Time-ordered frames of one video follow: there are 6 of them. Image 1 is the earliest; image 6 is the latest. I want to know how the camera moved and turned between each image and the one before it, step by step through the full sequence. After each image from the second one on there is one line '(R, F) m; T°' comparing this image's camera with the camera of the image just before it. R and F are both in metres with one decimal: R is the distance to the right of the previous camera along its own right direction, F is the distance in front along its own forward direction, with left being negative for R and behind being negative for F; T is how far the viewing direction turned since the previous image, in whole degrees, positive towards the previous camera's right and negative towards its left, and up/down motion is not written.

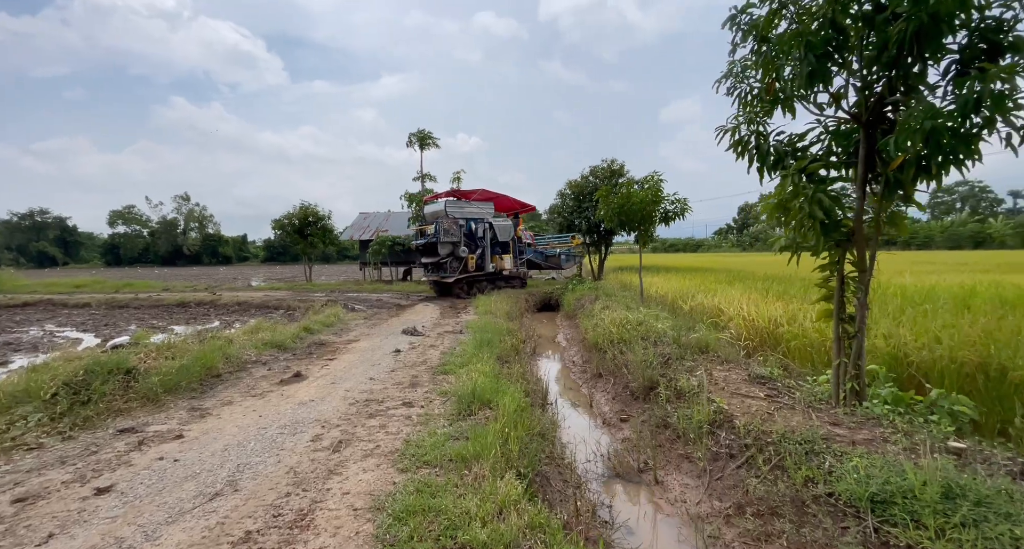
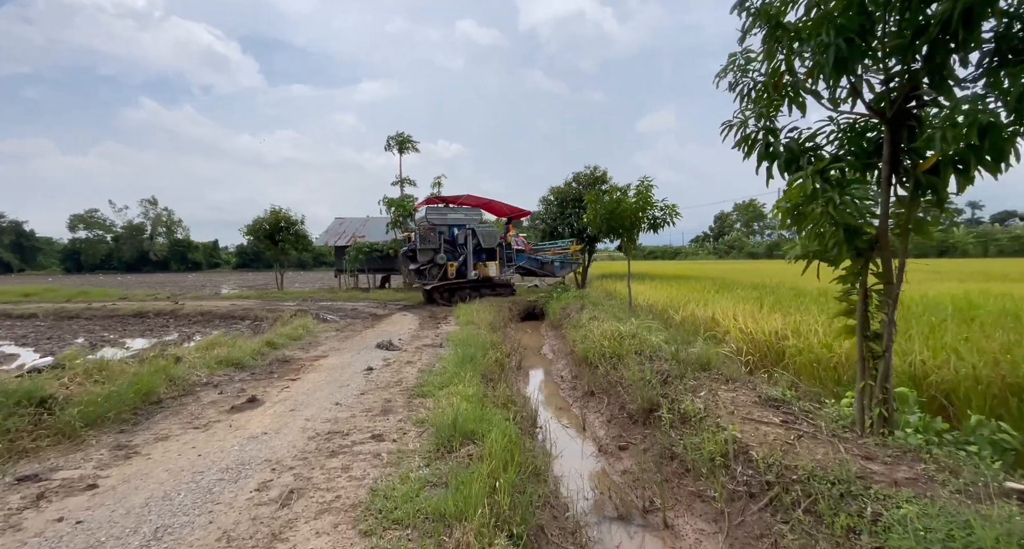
(0.0, +0.5) m; +2°
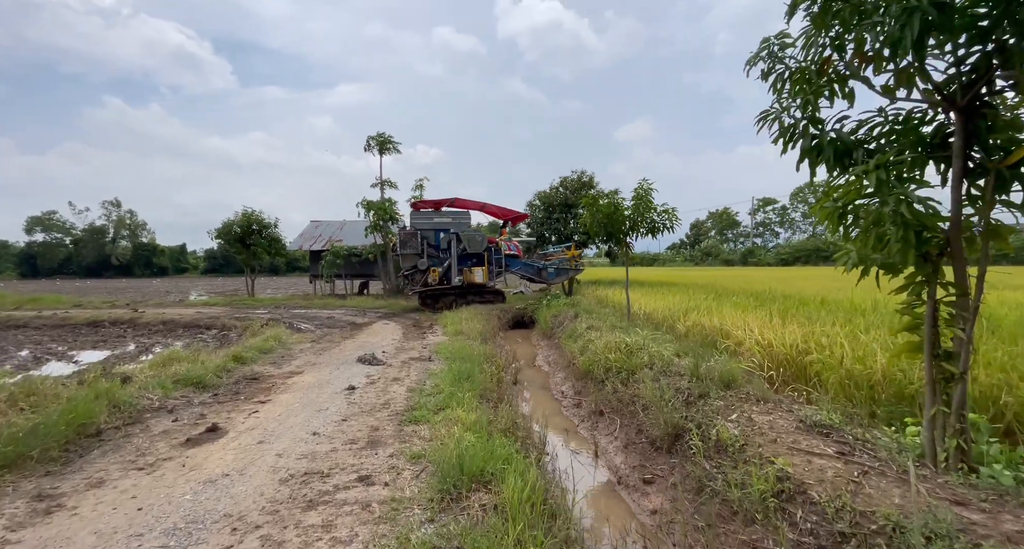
(-0.3, +0.6) m; +3°
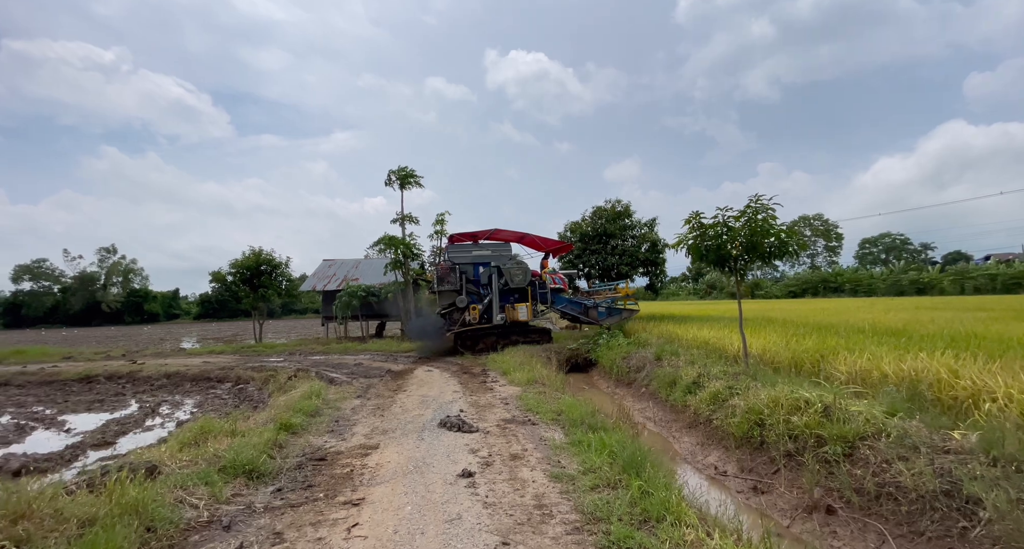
(-1.5, +1.4) m; +1°
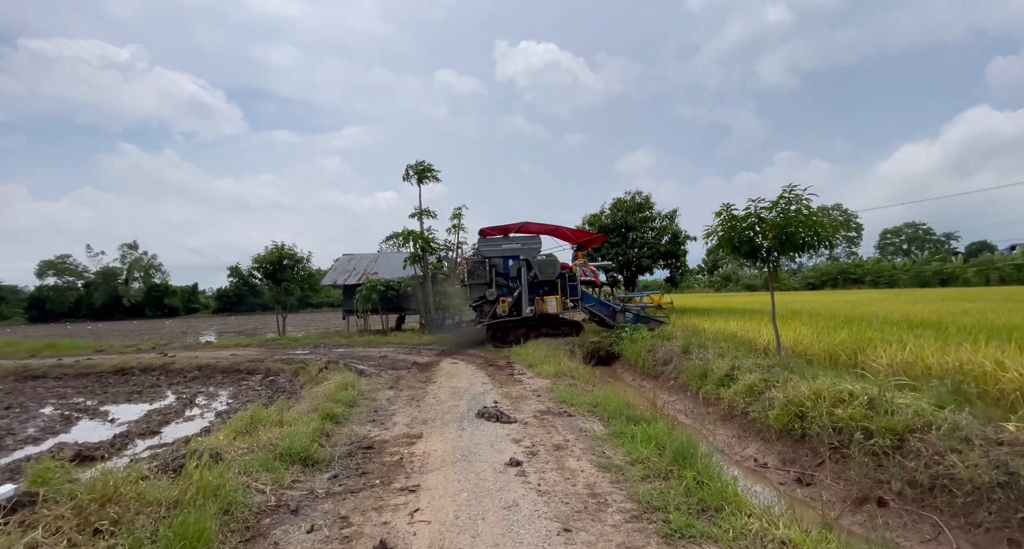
(-0.3, -0.1) m; -1°
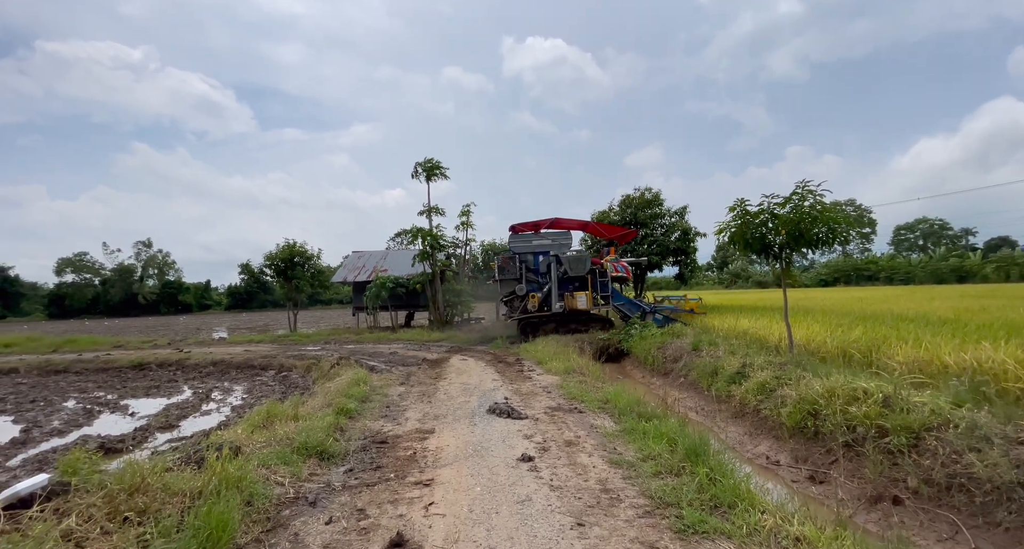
(0.0, 0.0) m; -1°
